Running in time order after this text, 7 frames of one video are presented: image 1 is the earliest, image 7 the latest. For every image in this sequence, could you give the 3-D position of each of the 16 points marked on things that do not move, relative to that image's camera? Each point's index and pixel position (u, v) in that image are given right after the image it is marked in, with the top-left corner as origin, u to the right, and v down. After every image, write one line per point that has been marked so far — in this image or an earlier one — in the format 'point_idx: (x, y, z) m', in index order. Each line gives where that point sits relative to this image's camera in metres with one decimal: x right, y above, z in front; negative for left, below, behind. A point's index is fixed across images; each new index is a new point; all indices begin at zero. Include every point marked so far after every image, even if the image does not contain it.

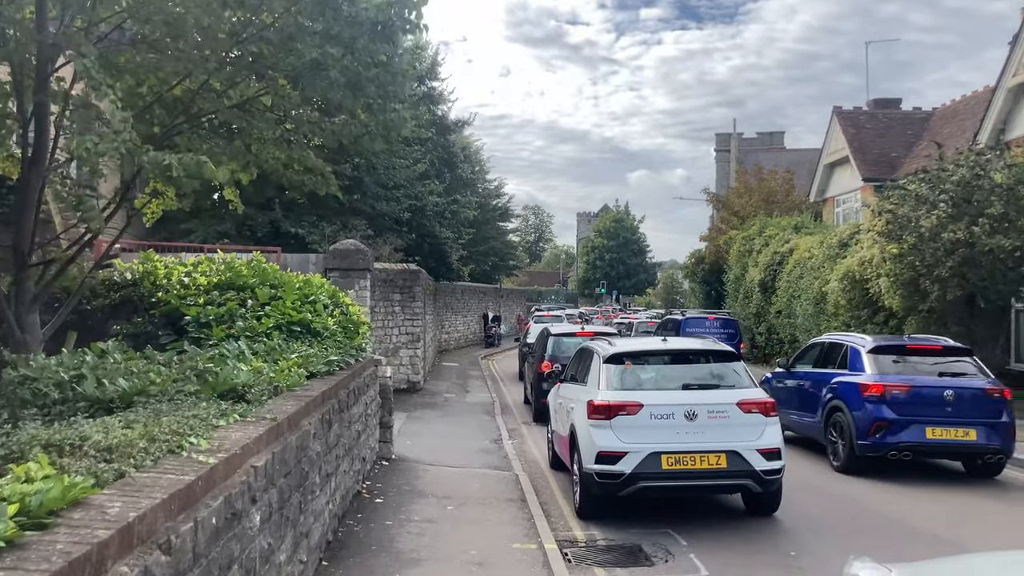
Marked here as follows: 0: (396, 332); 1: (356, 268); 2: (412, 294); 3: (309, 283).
0: (-1.9, -0.7, +15.0) m
1: (-2.3, +0.3, +13.3) m
2: (-1.6, -0.1, +15.2) m
3: (-1.7, 0.0, +7.8) m
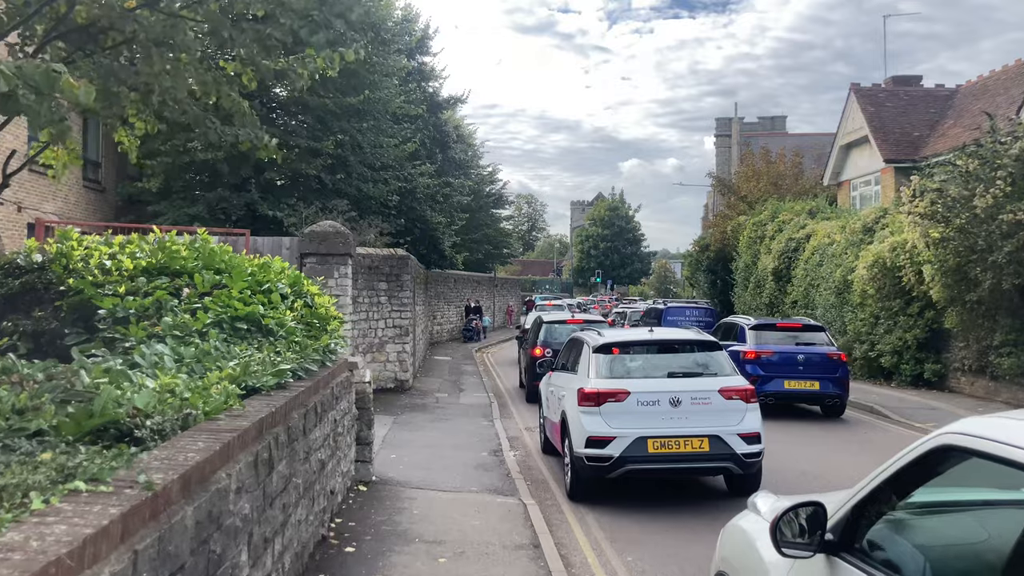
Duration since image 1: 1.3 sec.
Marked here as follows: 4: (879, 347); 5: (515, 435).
0: (-1.9, -0.5, +13.4) m
1: (-2.3, +0.4, +11.8) m
2: (-1.7, +0.1, +13.6) m
3: (-1.7, +0.1, +6.3) m
4: (+6.2, -1.0, +15.8) m
5: (0.0, -1.8, +11.0) m
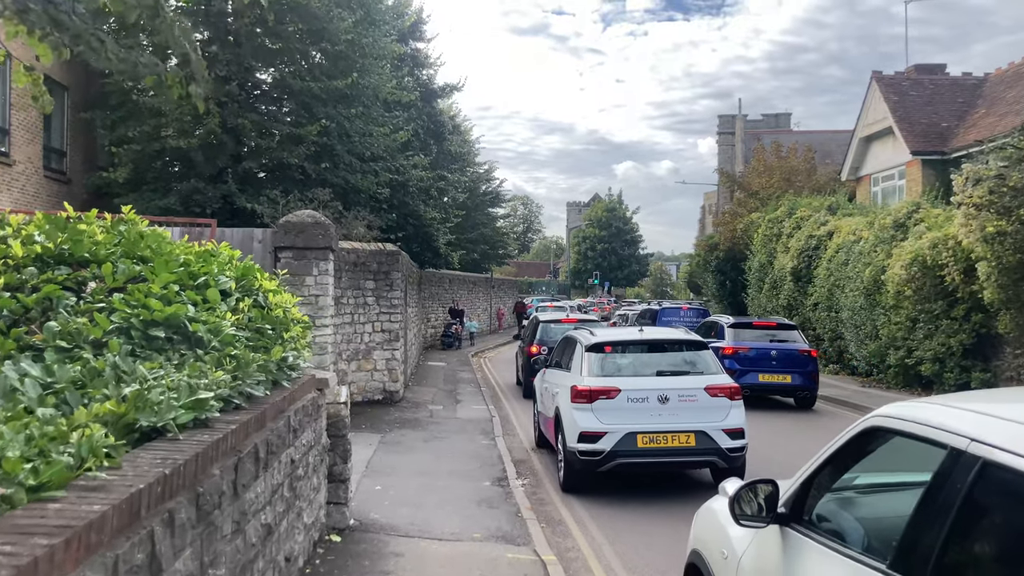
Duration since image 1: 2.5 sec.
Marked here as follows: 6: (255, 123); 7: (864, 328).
0: (-1.9, -0.5, +12.0) m
1: (-2.2, +0.5, +10.3) m
2: (-1.6, +0.1, +12.1) m
3: (-1.6, +0.2, +4.8) m
4: (+6.3, -1.0, +14.4) m
5: (+0.1, -1.7, +9.5) m
6: (-4.6, +3.0, +16.7) m
7: (+6.2, -0.7, +16.5) m
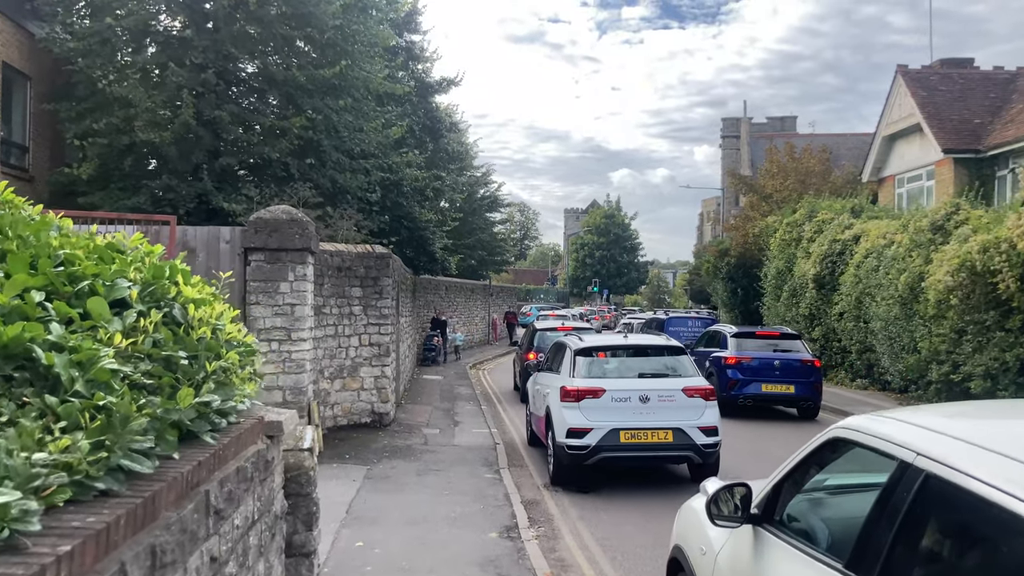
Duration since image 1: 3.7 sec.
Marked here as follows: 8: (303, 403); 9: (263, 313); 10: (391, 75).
0: (-1.8, -0.6, +10.5) m
1: (-2.1, +0.4, +8.9) m
2: (-1.5, 0.0, +10.7) m
3: (-1.5, +0.1, +3.4) m
4: (+6.3, -1.1, +13.0) m
5: (+0.2, -1.8, +8.1) m
6: (-4.5, +2.8, +15.3) m
7: (+6.3, -0.9, +15.1) m
8: (-2.0, -1.1, +8.9) m
9: (-2.4, -0.2, +8.9) m
10: (-2.5, +4.3, +18.9) m
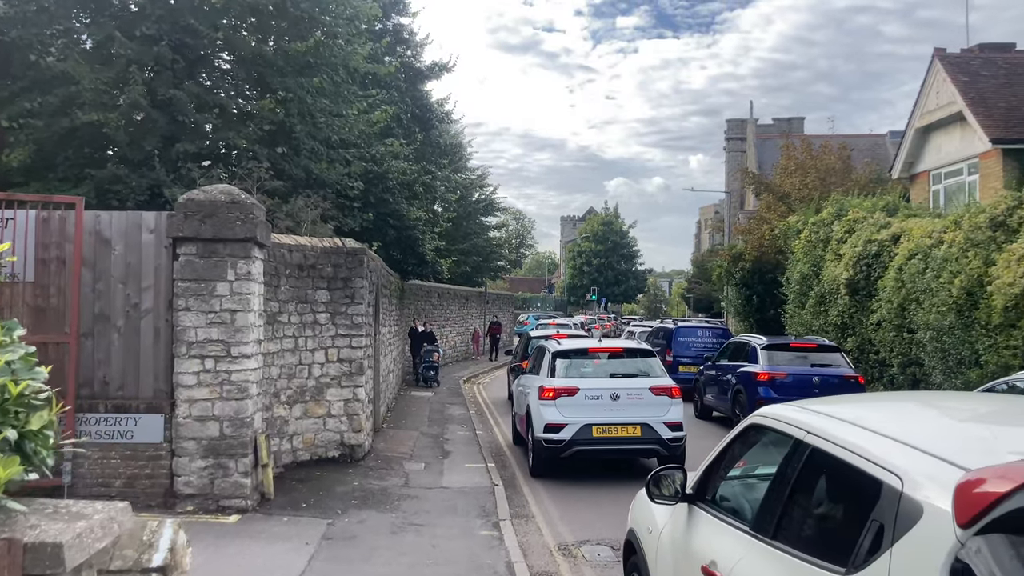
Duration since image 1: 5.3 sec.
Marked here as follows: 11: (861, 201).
0: (-1.8, -0.6, +8.6) m
1: (-2.1, +0.4, +6.9) m
2: (-1.5, 0.0, +8.7) m
3: (-1.4, +0.2, +1.4) m
4: (+6.3, -1.2, +11.0) m
5: (+0.2, -1.8, +6.1) m
6: (-4.6, +2.8, +13.4) m
7: (+6.3, -0.9, +13.2) m
8: (-2.0, -1.1, +6.9) m
9: (-2.4, -0.3, +6.9) m
10: (-2.5, +4.2, +17.0) m
11: (+7.0, +1.8, +18.8) m
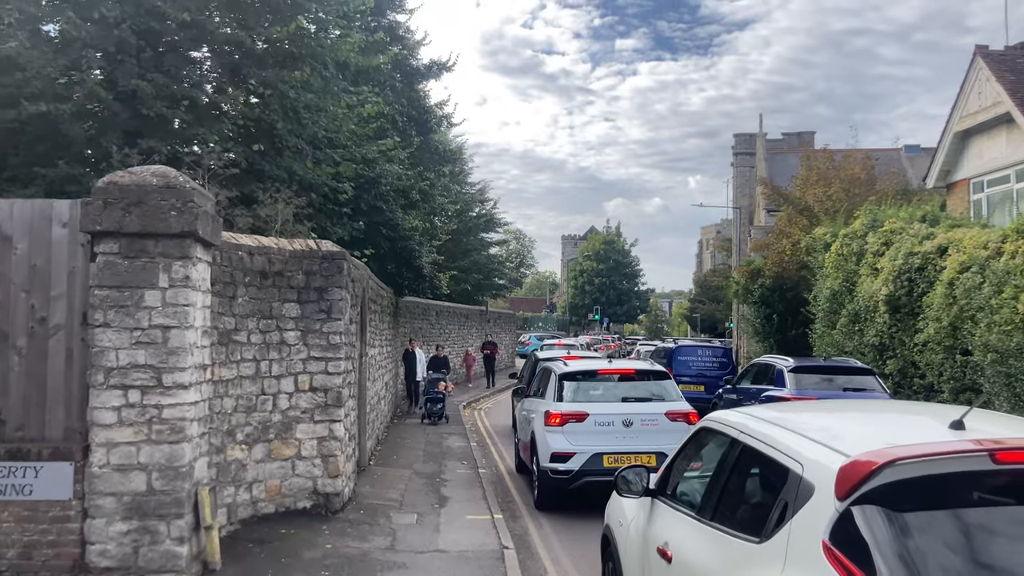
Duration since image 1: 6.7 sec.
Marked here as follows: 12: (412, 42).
0: (-1.7, -0.7, +7.0) m
1: (-2.0, +0.3, +5.3) m
2: (-1.4, -0.1, +7.1) m
3: (-1.3, +0.2, -0.2) m
4: (+6.4, -1.3, +9.4) m
5: (+0.3, -1.9, +4.5) m
6: (-4.5, +2.6, +11.8) m
7: (+6.4, -1.1, +11.6) m
8: (-1.9, -1.2, +5.3) m
9: (-2.3, -0.3, +5.3) m
10: (-2.4, +4.0, +15.5) m
11: (+7.1, +1.4, +17.2) m
12: (-2.0, +4.8, +18.2) m
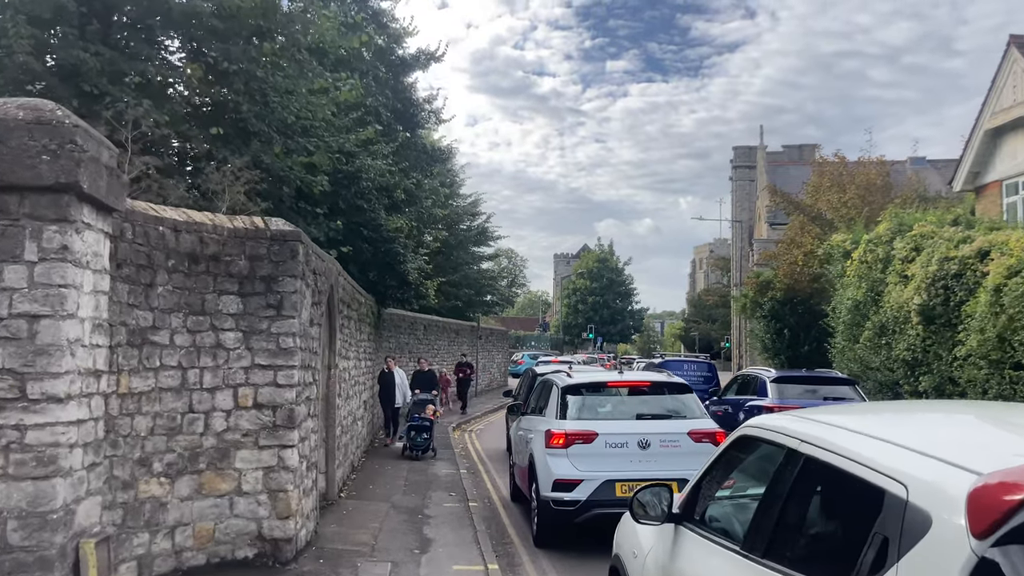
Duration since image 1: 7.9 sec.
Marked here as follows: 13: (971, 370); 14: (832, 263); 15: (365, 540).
0: (-1.7, -0.7, +5.4) m
1: (-2.0, +0.4, +3.8) m
2: (-1.4, -0.1, +5.7) m
3: (-1.2, +0.5, -1.6) m
4: (+6.4, -1.3, +8.0) m
5: (+0.3, -1.7, +3.0) m
6: (-4.5, +2.5, +10.4) m
7: (+6.3, -1.2, +10.2) m
8: (-1.9, -1.1, +3.8) m
9: (-2.2, -0.2, +3.8) m
10: (-2.5, +3.8, +14.0) m
11: (+7.0, +1.3, +15.8) m
12: (-2.1, +4.6, +16.8) m
13: (+6.2, -1.1, +12.5) m
14: (+6.3, +0.5, +18.3) m
15: (-1.0, -1.8, +6.3) m
